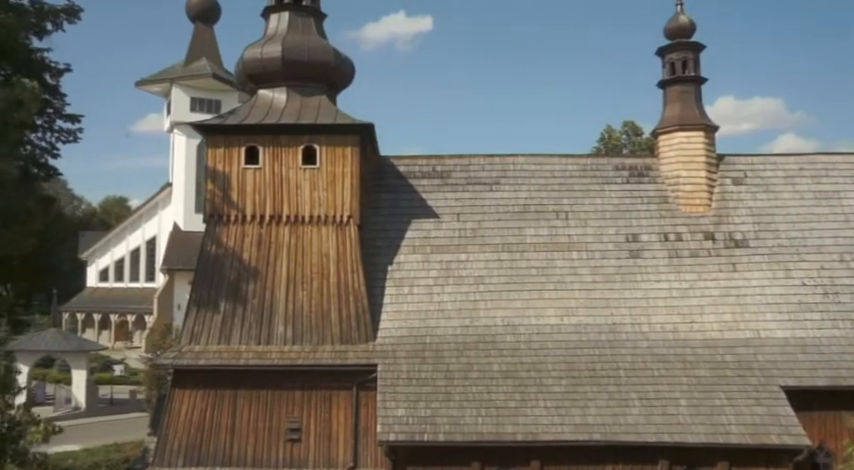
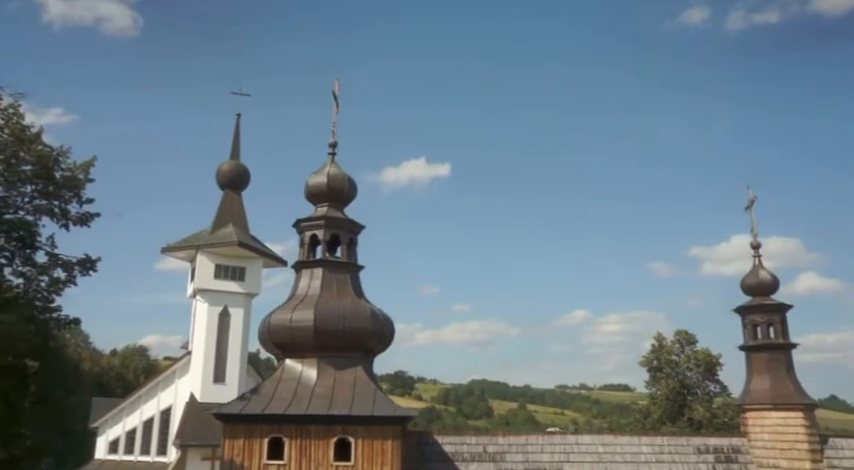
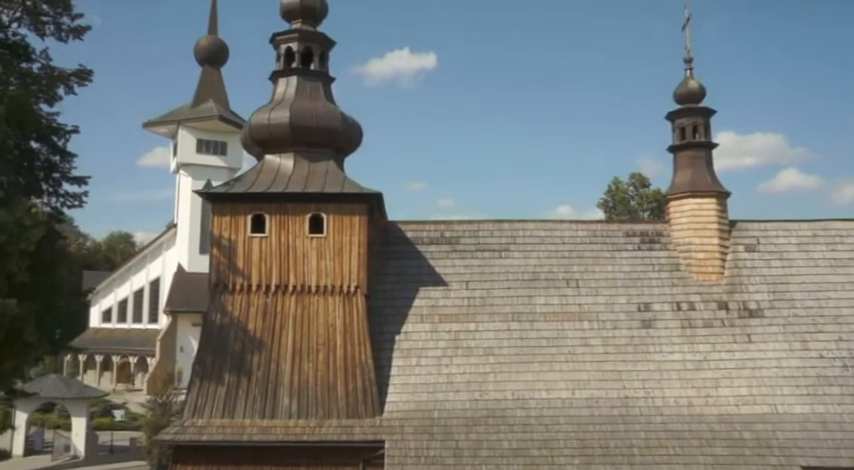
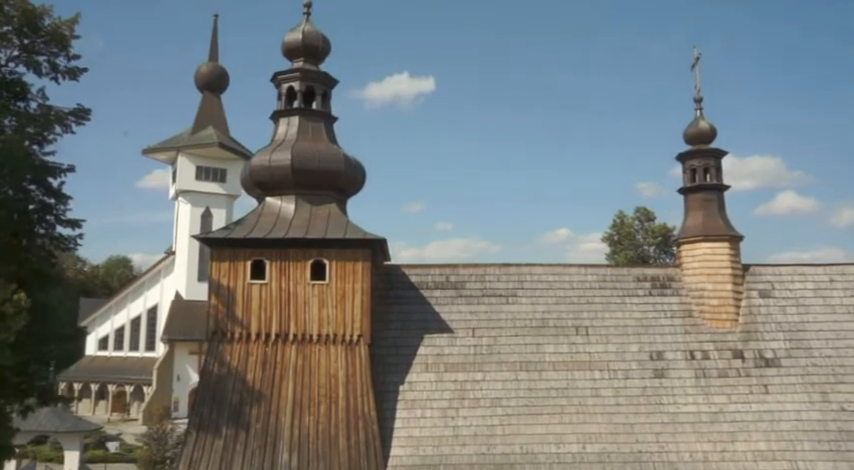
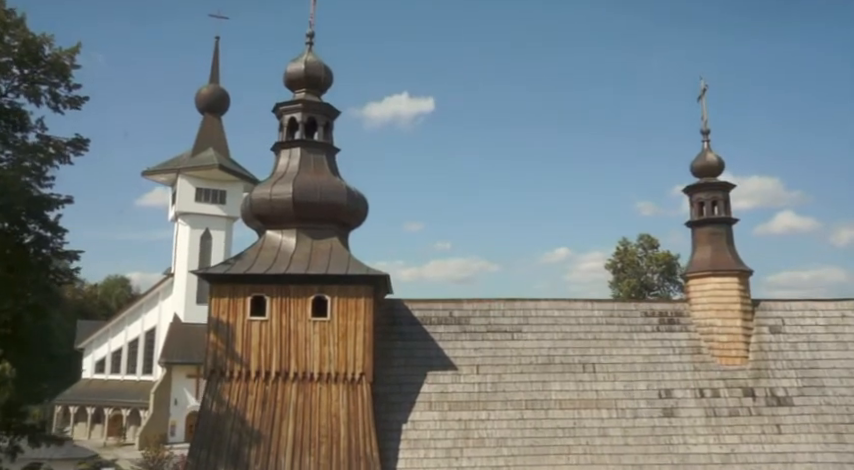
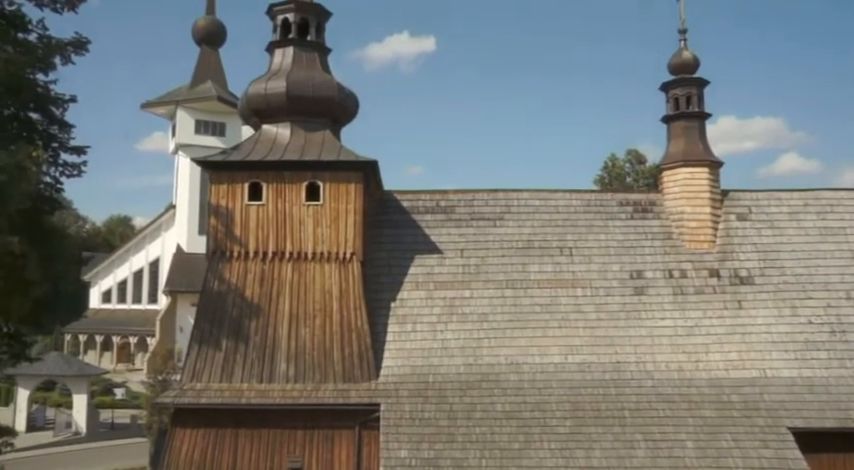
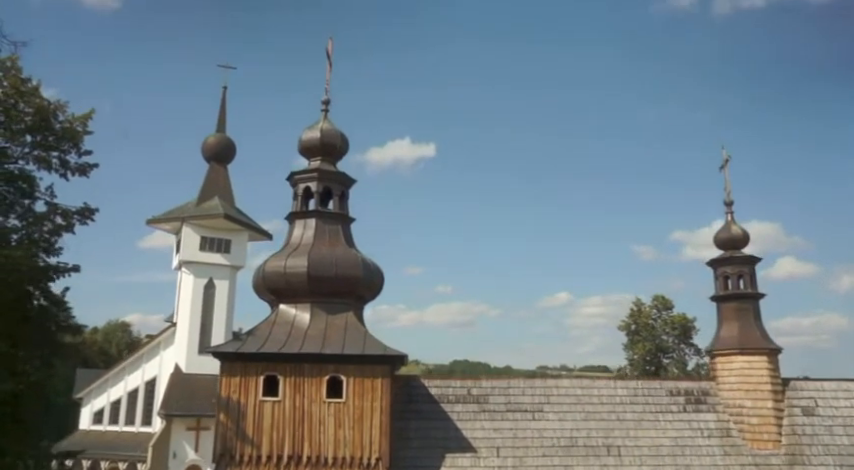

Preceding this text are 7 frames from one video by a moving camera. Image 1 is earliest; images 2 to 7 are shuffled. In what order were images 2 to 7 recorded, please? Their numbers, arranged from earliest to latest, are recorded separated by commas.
6, 3, 4, 5, 7, 2
